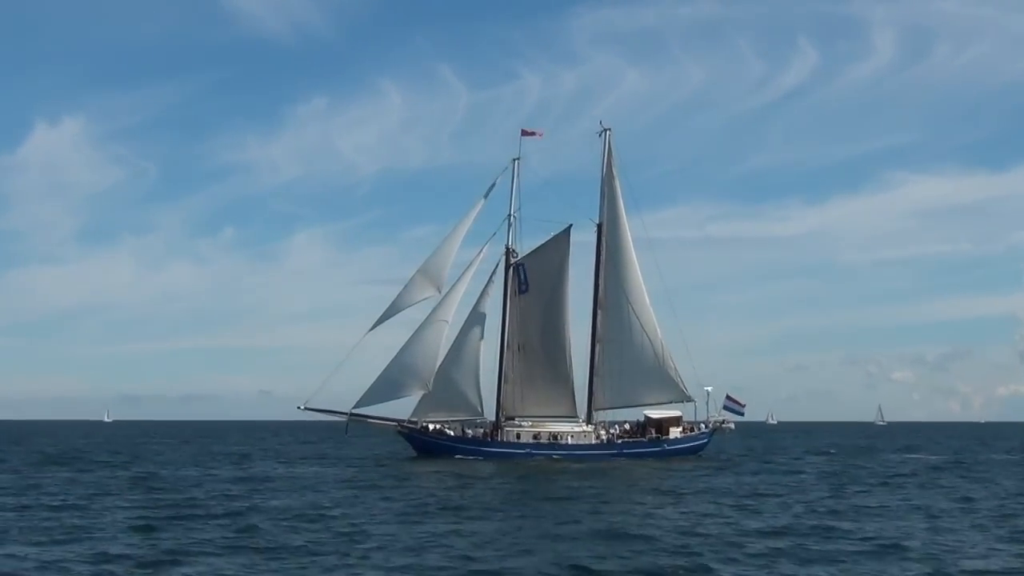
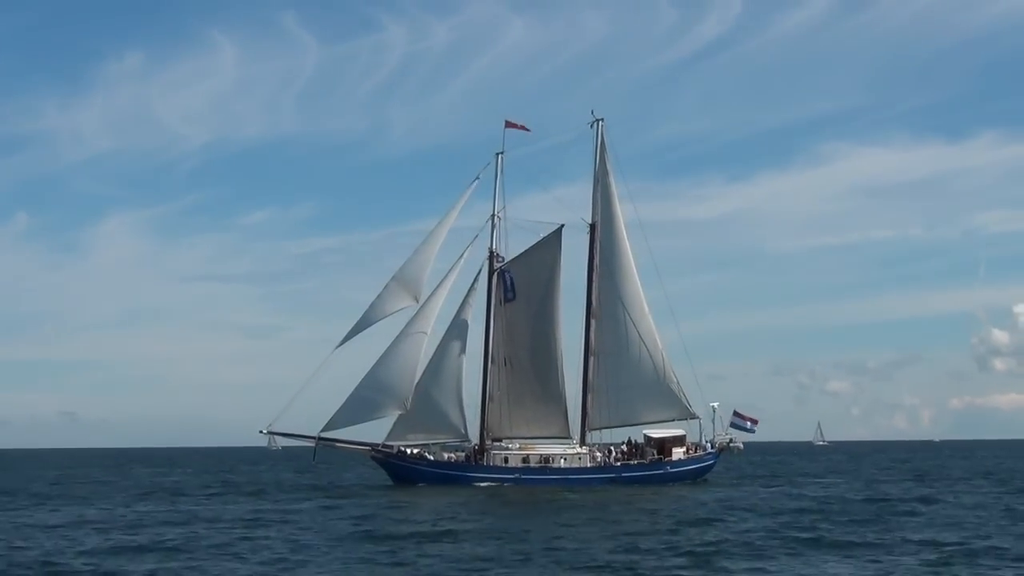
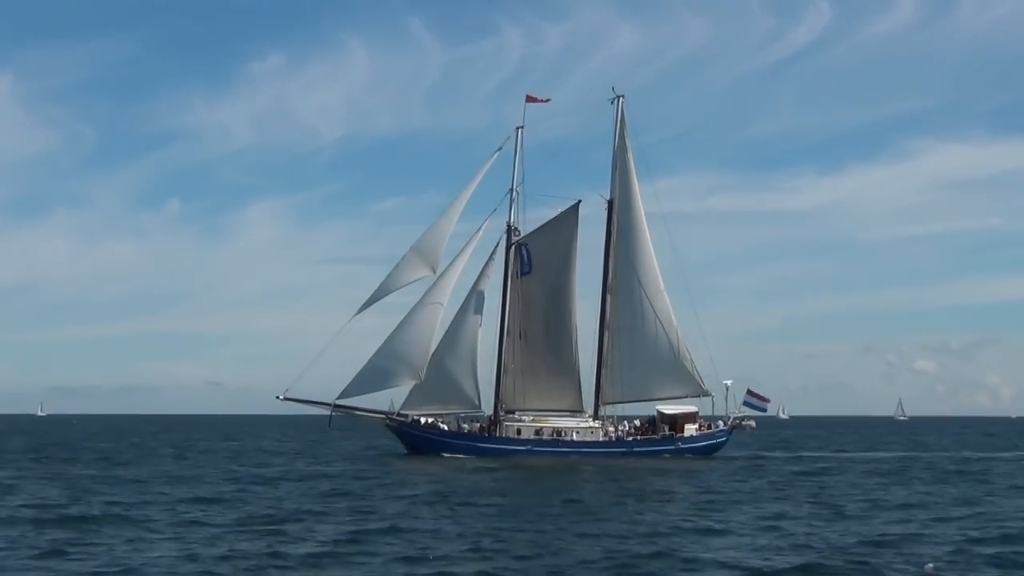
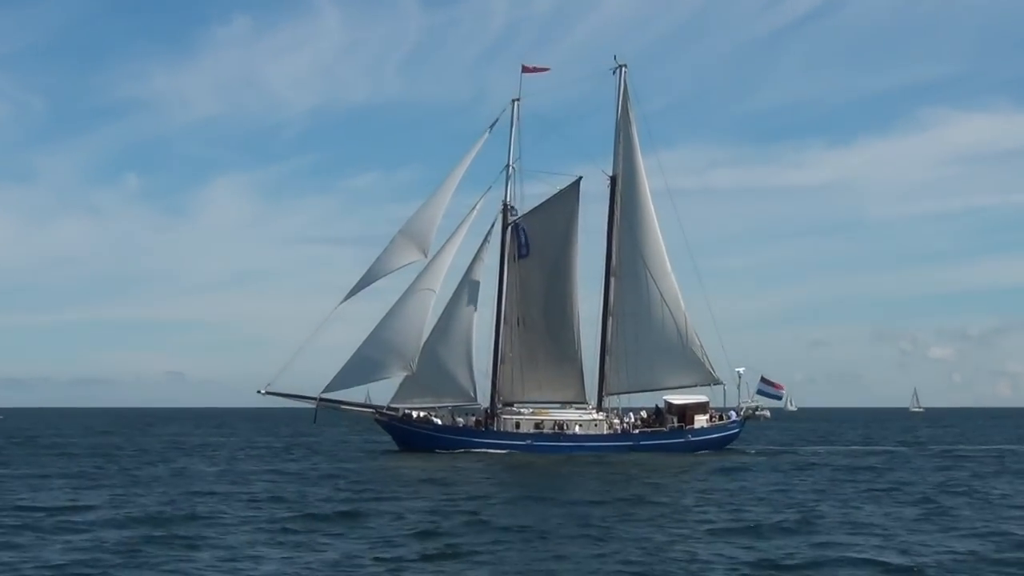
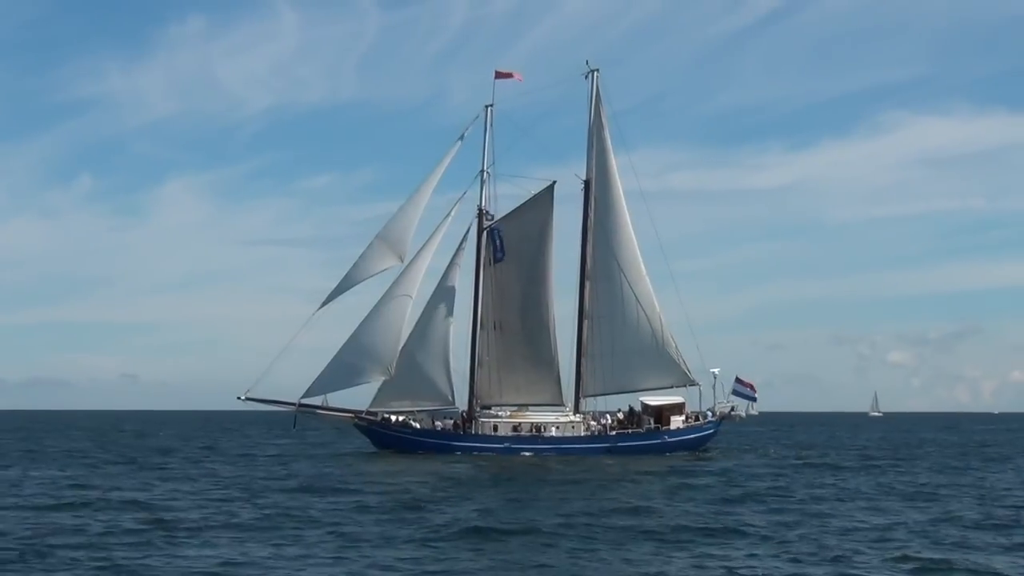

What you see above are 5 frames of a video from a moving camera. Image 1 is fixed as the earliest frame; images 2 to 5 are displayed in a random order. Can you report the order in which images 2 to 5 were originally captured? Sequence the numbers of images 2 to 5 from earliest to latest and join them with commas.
3, 4, 5, 2
